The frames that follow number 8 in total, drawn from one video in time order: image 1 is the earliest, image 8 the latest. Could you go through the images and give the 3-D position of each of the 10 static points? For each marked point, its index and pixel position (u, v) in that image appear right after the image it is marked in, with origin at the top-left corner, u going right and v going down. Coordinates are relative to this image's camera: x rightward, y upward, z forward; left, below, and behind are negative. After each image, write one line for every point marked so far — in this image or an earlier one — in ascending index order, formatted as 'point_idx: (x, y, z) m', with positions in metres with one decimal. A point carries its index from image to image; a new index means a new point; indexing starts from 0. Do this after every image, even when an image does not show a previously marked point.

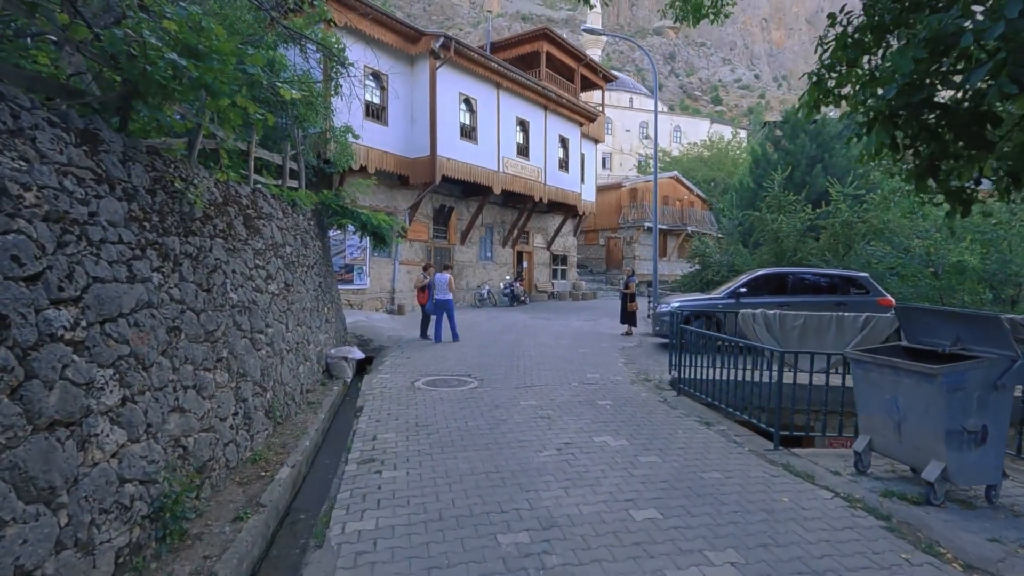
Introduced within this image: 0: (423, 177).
0: (-2.8, +3.4, +16.8) m
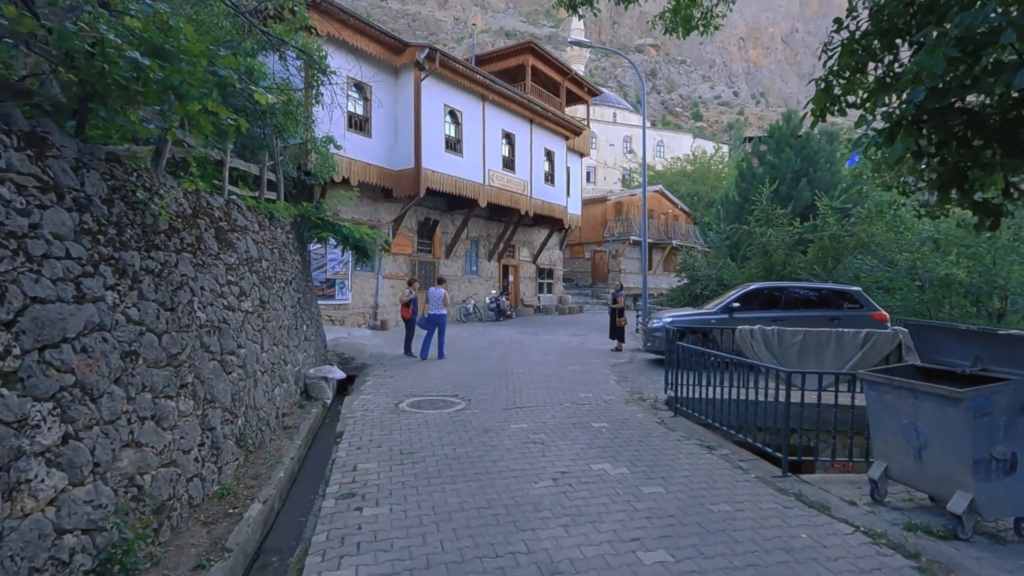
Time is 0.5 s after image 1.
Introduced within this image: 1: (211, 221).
0: (-3.2, +3.0, +16.4) m
1: (-3.4, +0.8, +6.1) m
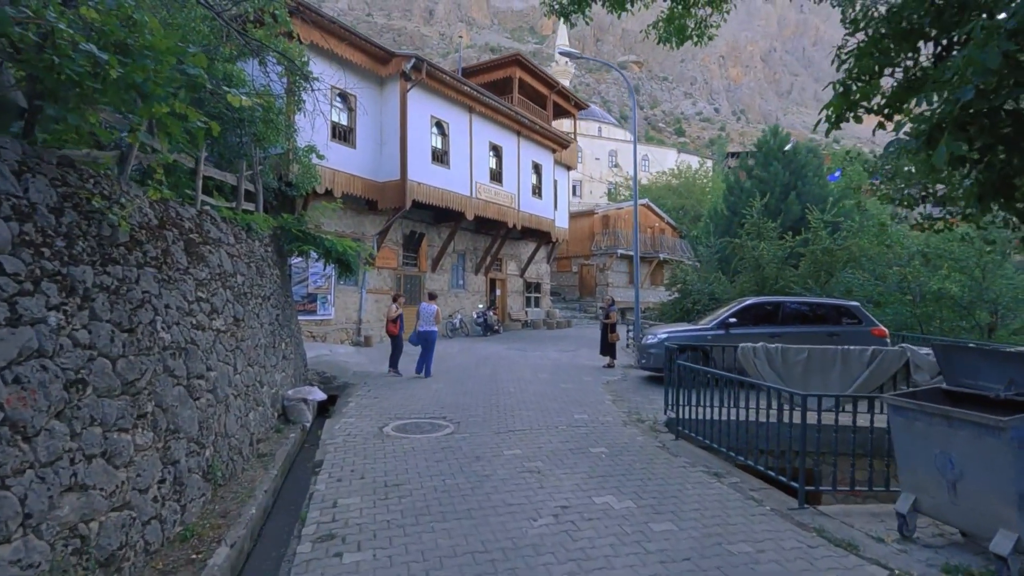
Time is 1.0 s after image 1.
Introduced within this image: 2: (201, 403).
0: (-3.6, +2.5, +16.0) m
1: (-3.5, +0.6, +5.7) m
2: (-3.0, -1.1, +5.2) m
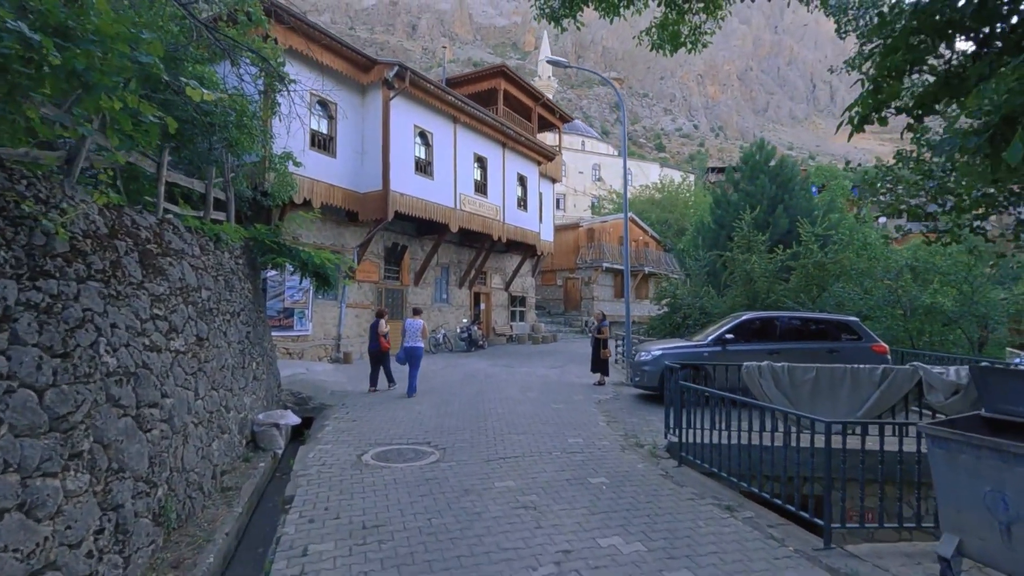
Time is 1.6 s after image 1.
0: (-4.0, +2.1, +15.5) m
1: (-3.6, +0.4, +5.1) m
2: (-3.1, -1.3, +4.6) m
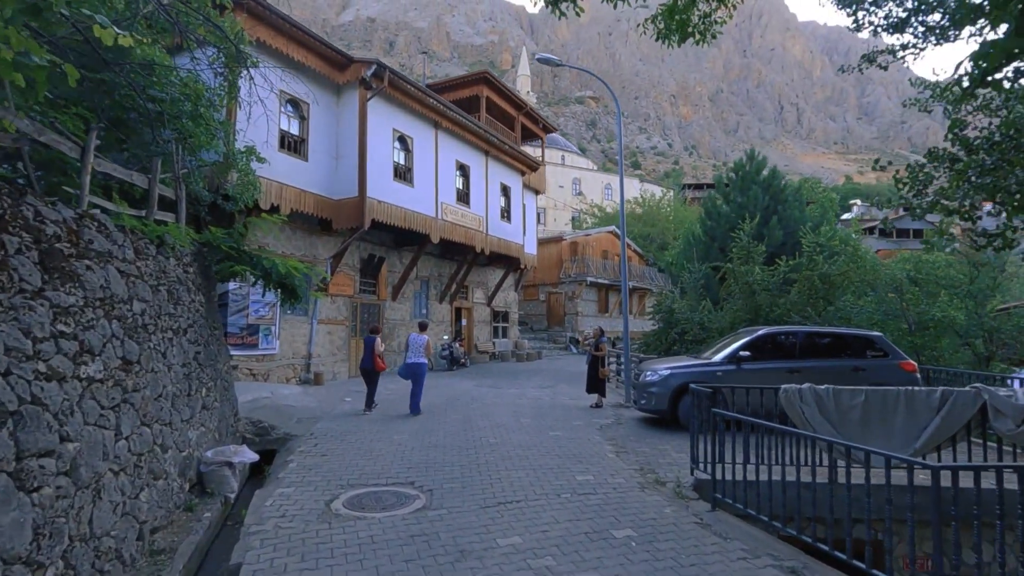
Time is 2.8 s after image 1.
0: (-4.3, +1.8, +14.3) m
1: (-3.5, +0.4, +3.9) m
2: (-3.0, -1.3, +3.4) m
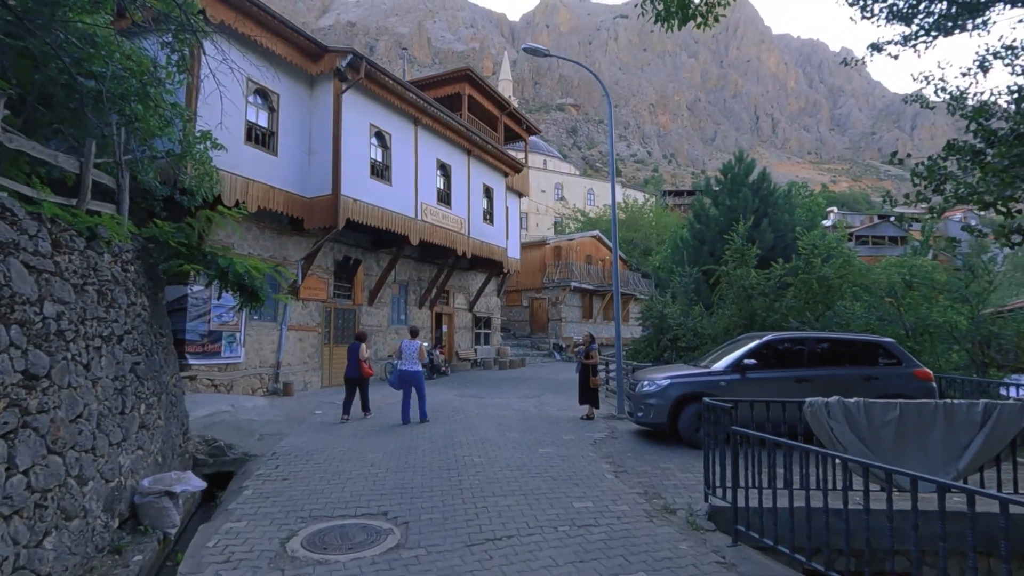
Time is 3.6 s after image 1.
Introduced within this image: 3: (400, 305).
0: (-4.7, +1.7, +13.4) m
1: (-3.5, +0.4, +3.0) m
2: (-3.0, -1.3, +2.5) m
3: (-3.8, -0.6, +18.2) m
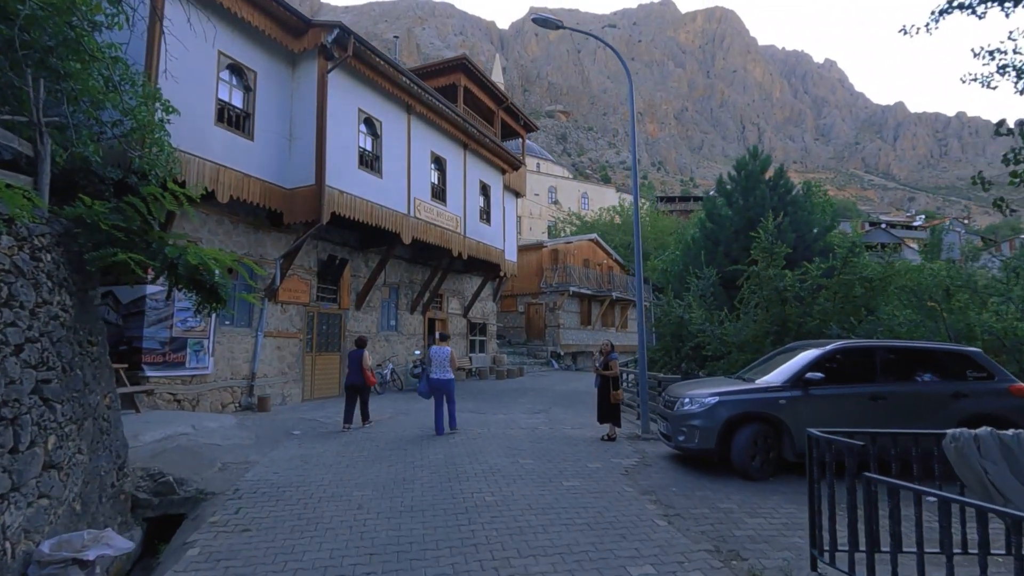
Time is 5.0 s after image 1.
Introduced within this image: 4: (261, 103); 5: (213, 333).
0: (-4.6, +1.6, +12.0) m
1: (-3.2, +0.5, +1.6) m
2: (-2.7, -1.2, +1.1) m
3: (-3.8, -0.7, +16.7) m
4: (-5.5, +4.1, +11.8) m
5: (-6.1, -0.9, +11.0) m
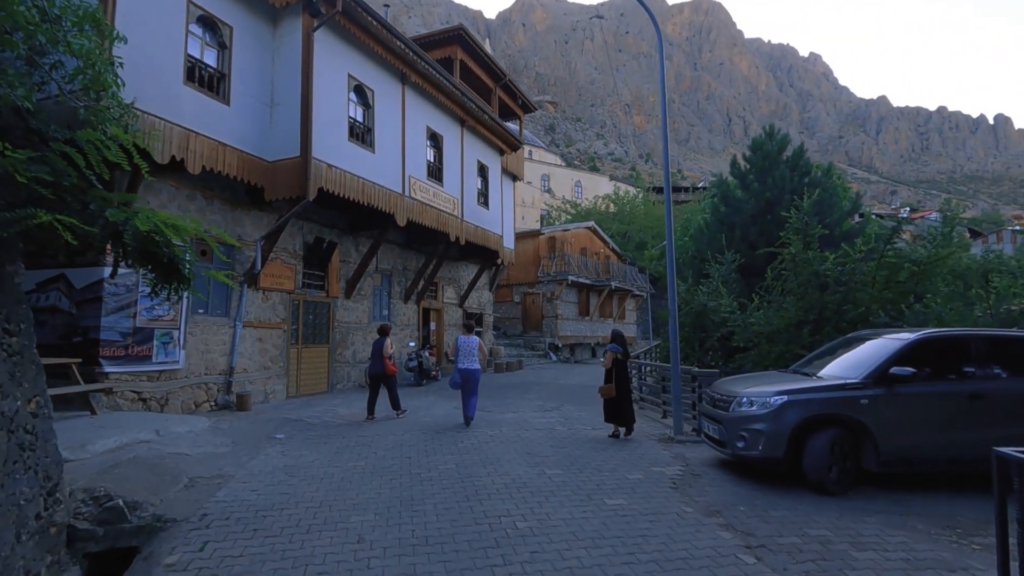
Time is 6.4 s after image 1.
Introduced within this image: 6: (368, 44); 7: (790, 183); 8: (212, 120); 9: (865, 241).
0: (-4.5, +1.9, +10.7) m
1: (-2.8, +0.6, +0.3) m
2: (-2.2, -1.0, -0.1) m
3: (-3.7, -0.3, +15.5) m
4: (-5.3, +4.4, +10.4) m
5: (-5.9, -0.6, +9.7) m
6: (-3.4, +5.7, +12.5) m
7: (+7.8, +2.9, +15.0) m
8: (-5.5, +3.0, +9.8) m
9: (+7.2, +0.8, +10.9) m
